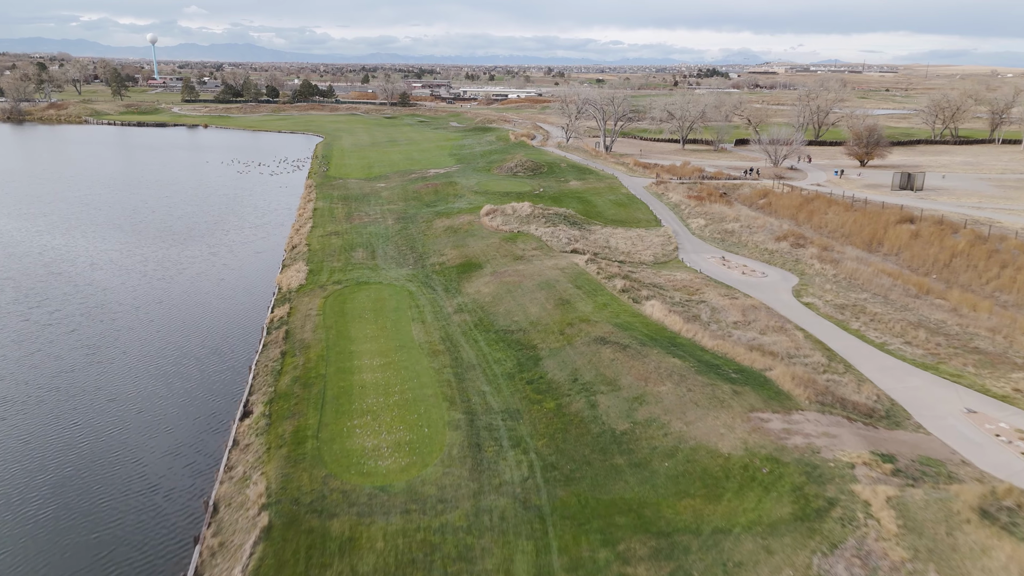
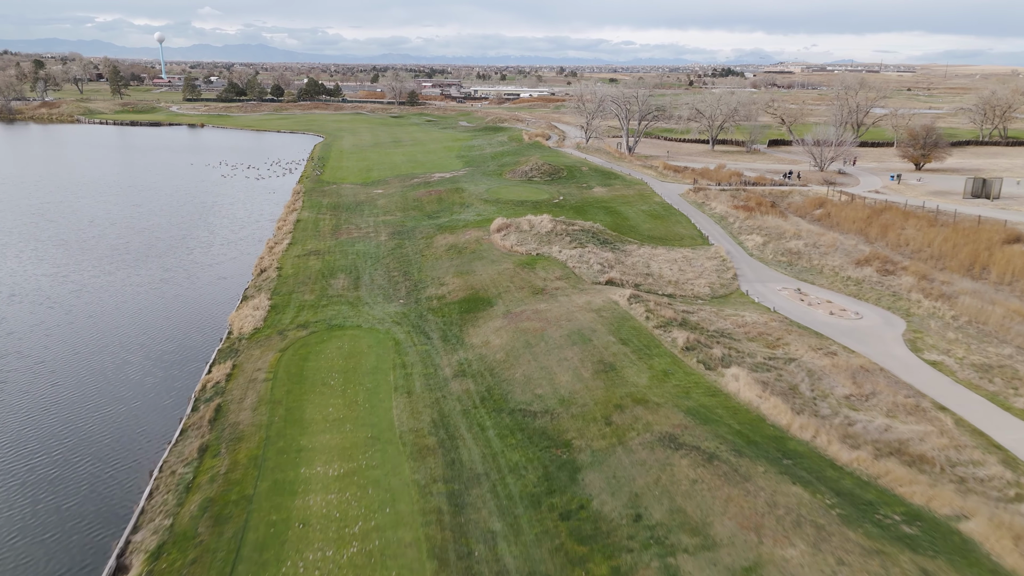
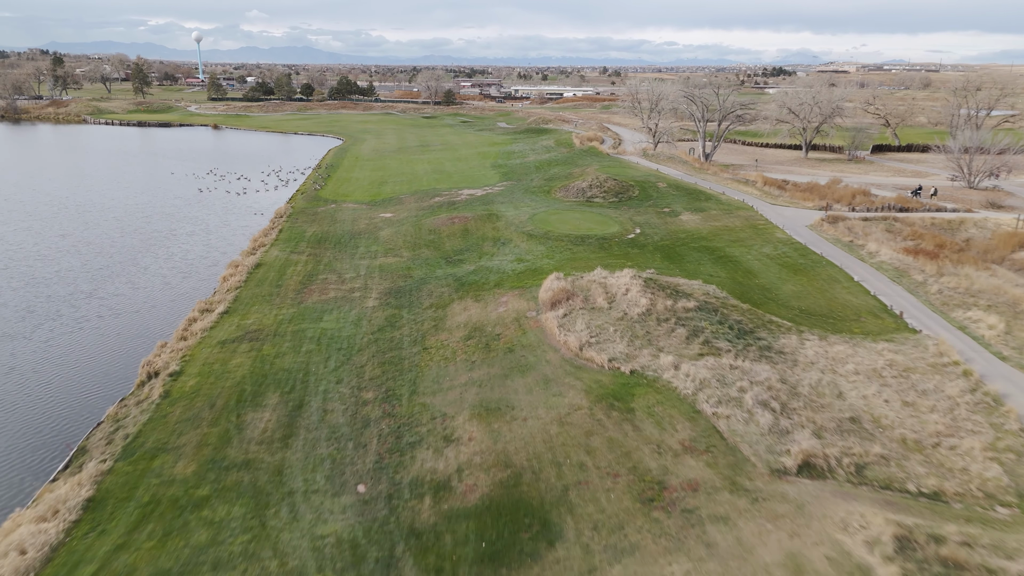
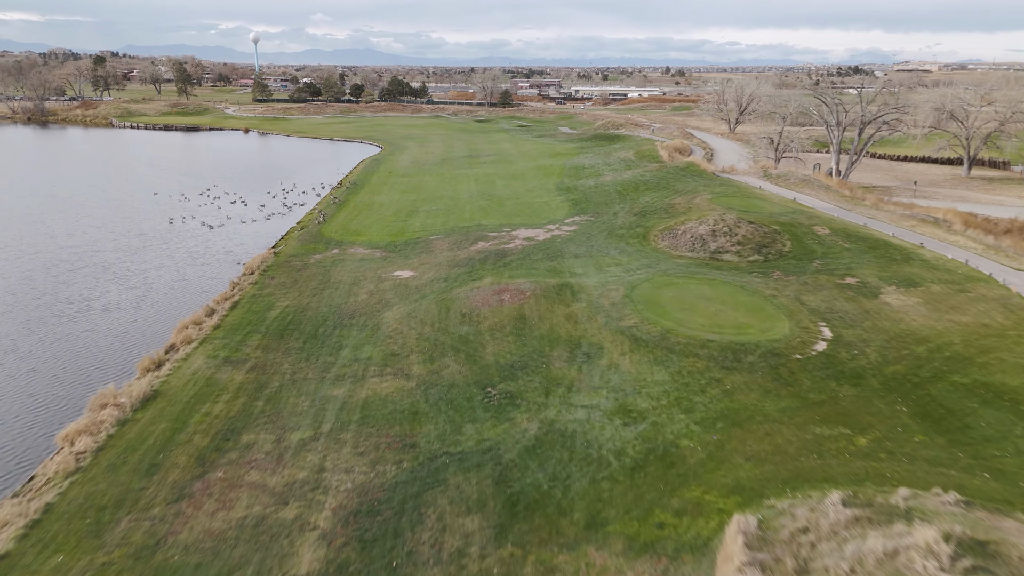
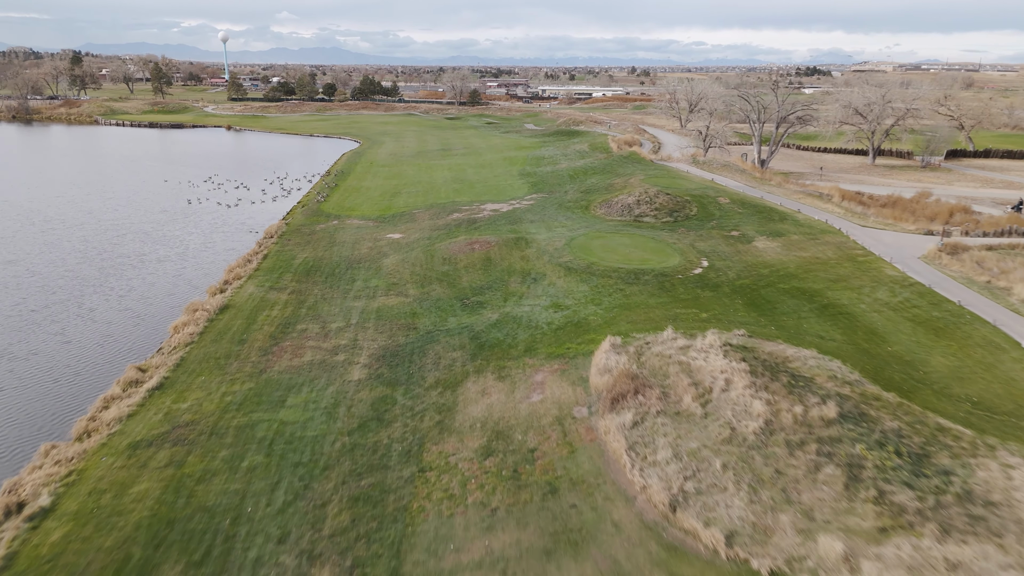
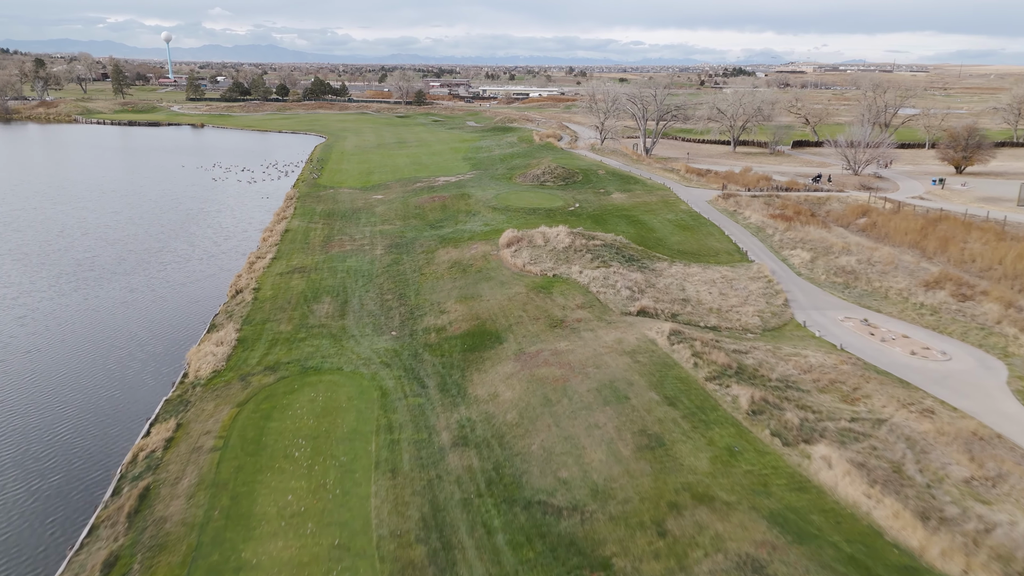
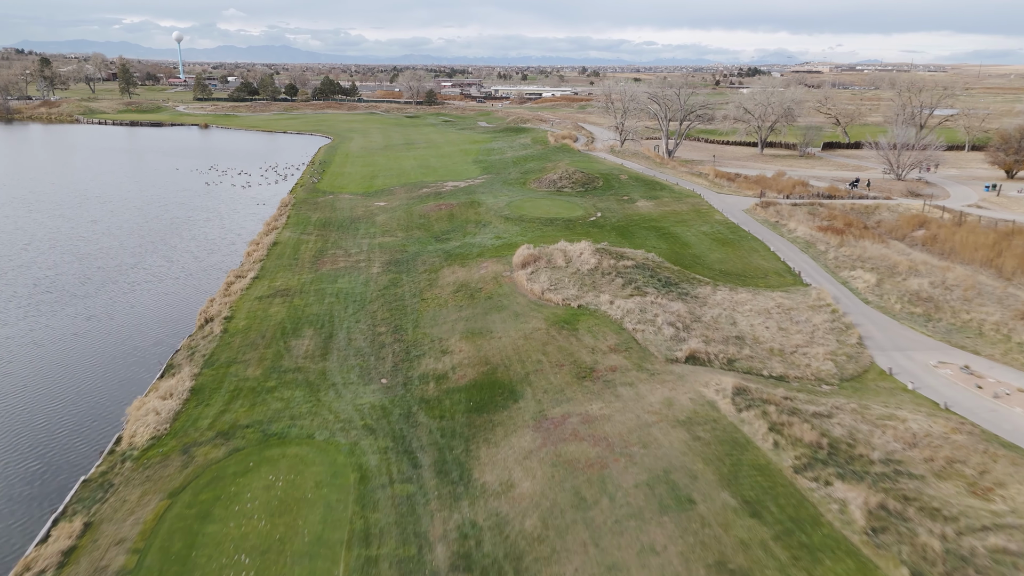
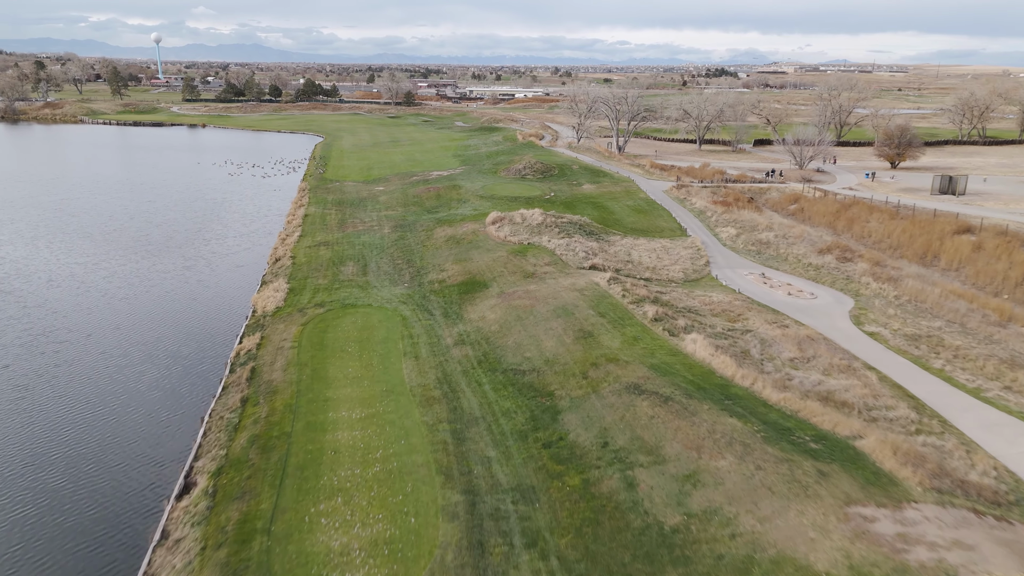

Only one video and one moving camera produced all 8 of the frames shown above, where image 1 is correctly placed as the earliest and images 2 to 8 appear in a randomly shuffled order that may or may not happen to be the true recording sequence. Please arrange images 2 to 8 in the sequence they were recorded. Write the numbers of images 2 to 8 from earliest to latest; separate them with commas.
8, 2, 6, 7, 3, 5, 4
